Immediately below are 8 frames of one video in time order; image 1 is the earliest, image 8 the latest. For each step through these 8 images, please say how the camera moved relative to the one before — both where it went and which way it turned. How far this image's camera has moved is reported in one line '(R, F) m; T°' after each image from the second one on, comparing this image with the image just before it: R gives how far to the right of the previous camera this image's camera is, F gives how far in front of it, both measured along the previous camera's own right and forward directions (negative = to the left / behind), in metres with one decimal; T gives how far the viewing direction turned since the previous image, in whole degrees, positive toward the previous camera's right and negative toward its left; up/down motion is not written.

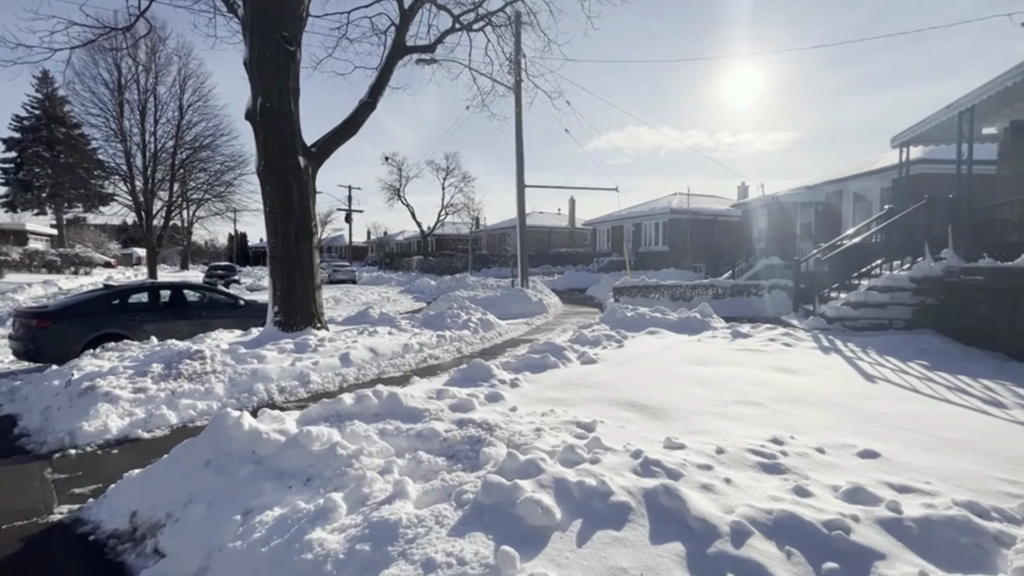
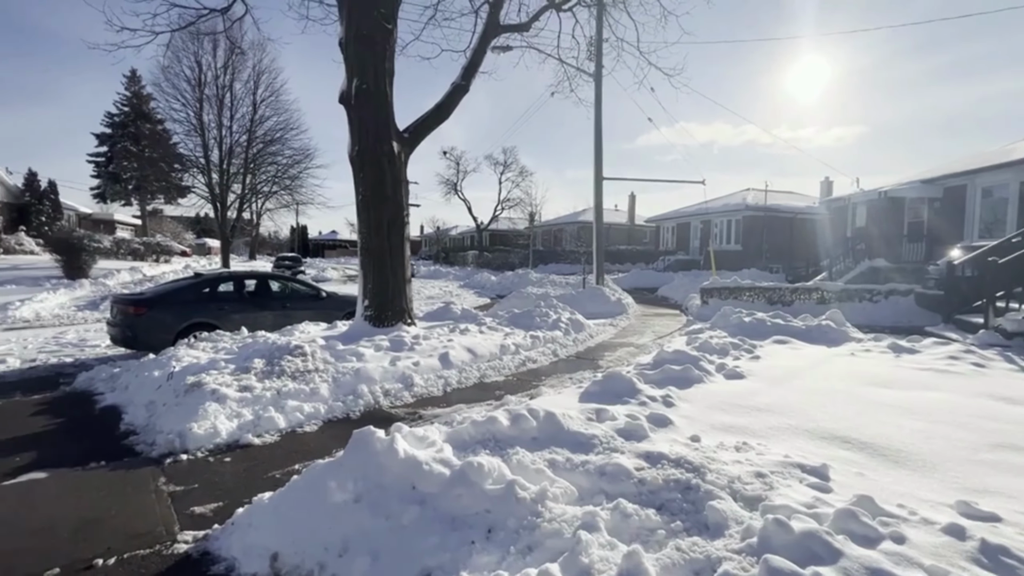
(-1.1, +0.8) m; -5°
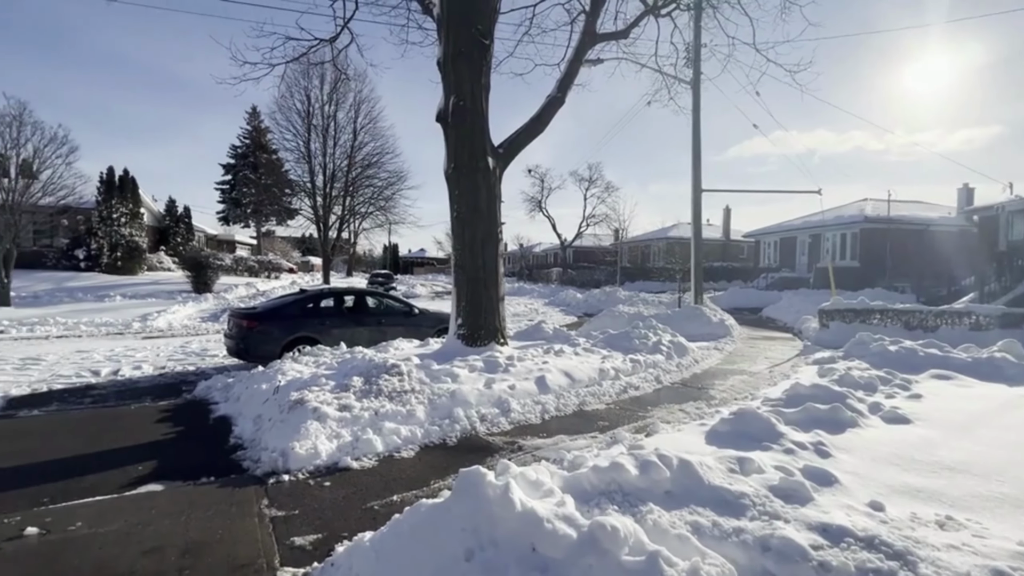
(-0.3, +0.4) m; -10°
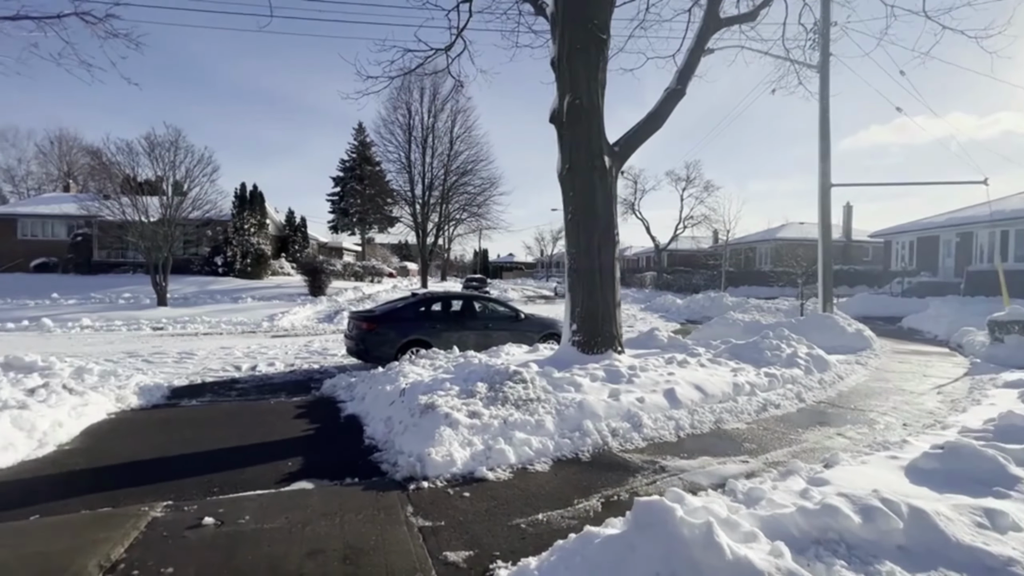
(-0.5, +0.2) m; -10°
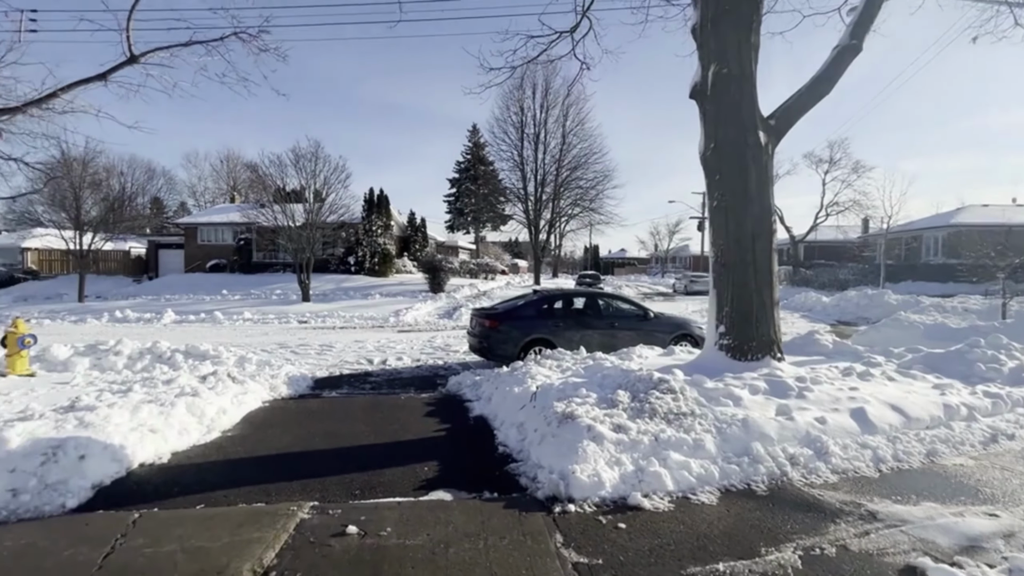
(-0.4, +0.5) m; -13°
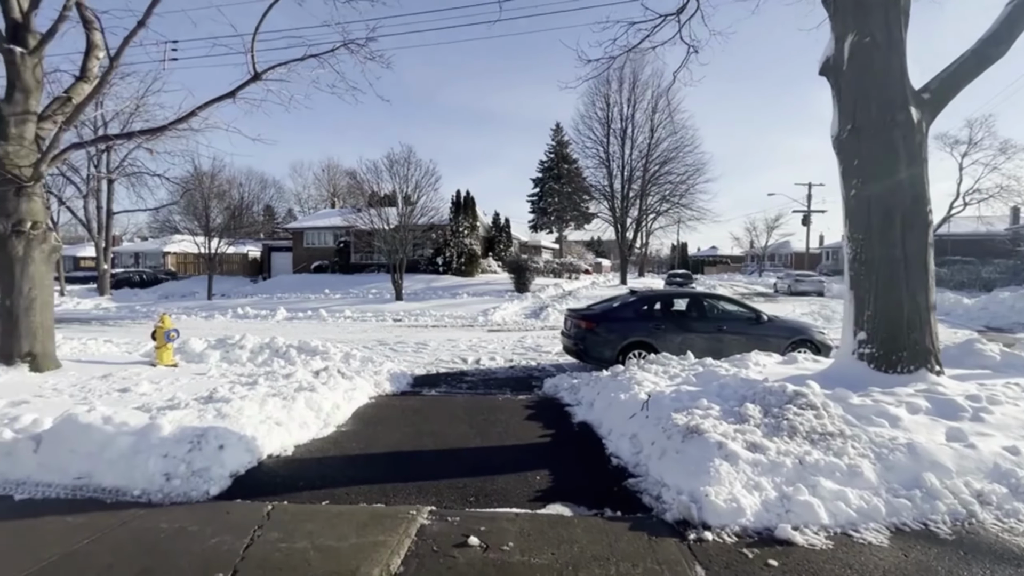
(-0.3, +0.2) m; -10°
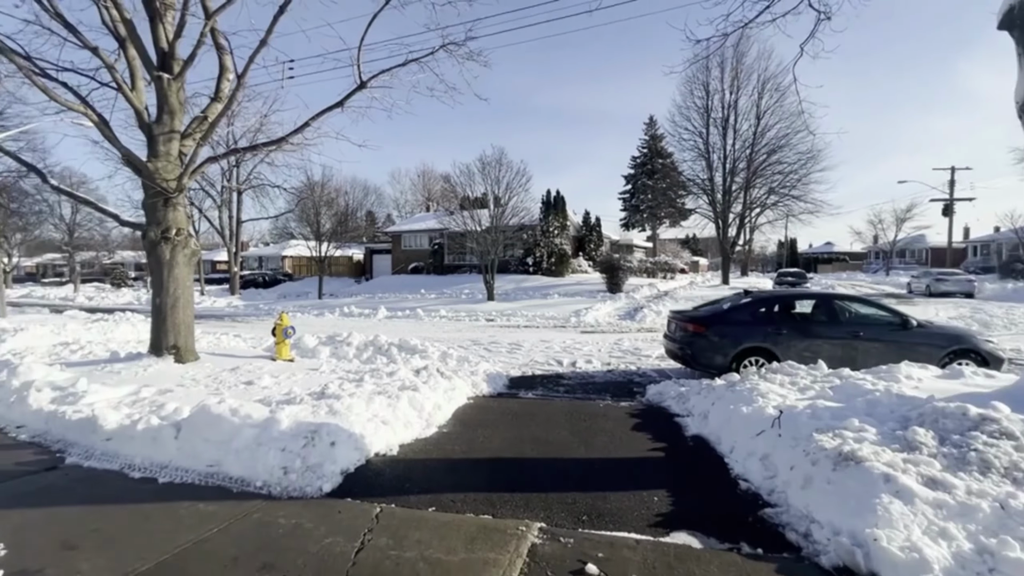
(-0.2, +0.3) m; -10°
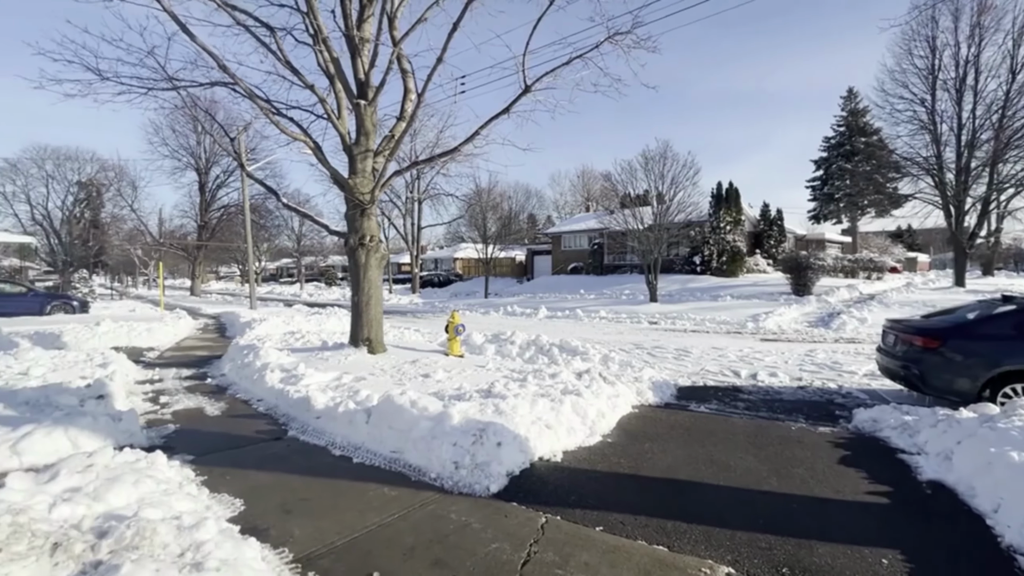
(-0.1, +0.2) m; -19°
